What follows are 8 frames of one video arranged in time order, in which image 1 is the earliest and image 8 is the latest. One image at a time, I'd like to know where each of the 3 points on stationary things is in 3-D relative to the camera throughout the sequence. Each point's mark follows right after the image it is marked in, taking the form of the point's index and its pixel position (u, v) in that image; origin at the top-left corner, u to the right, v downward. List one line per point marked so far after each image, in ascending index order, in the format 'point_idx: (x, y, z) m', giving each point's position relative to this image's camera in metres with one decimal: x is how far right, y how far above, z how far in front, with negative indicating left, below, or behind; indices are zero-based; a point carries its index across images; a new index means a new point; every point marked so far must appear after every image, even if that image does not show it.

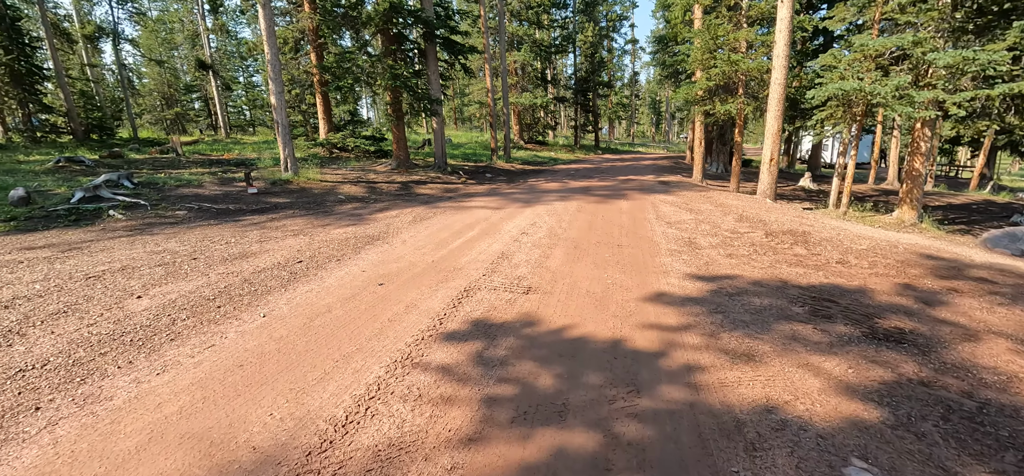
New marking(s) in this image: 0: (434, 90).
0: (-2.6, +5.2, +17.0) m
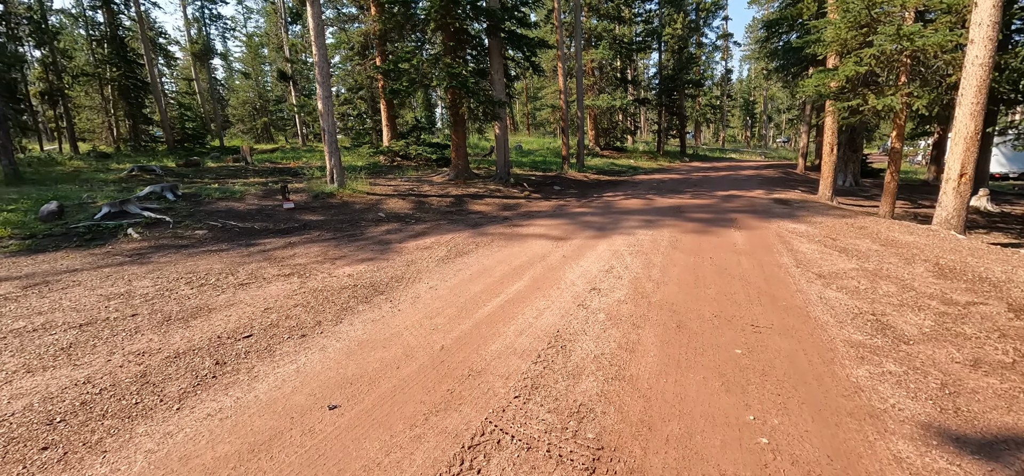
0: (-0.4, +4.5, +14.6) m
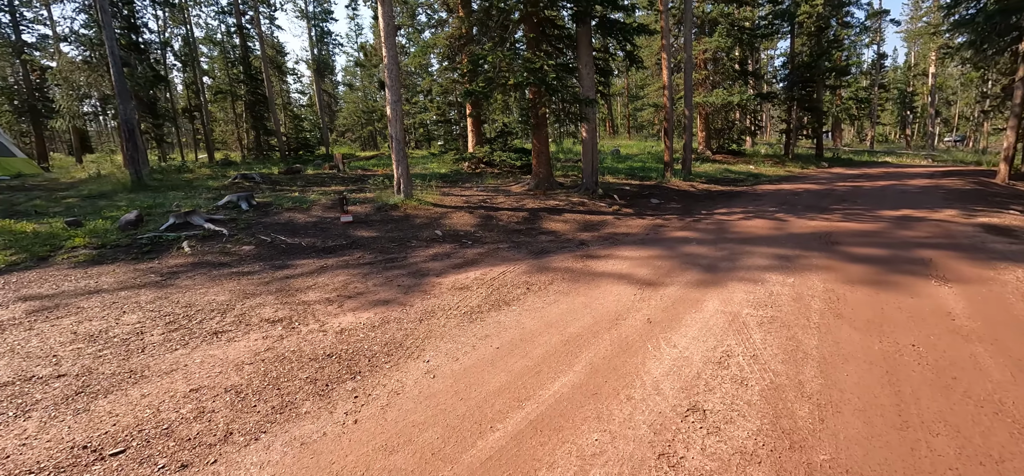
0: (+2.0, +3.9, +12.4) m
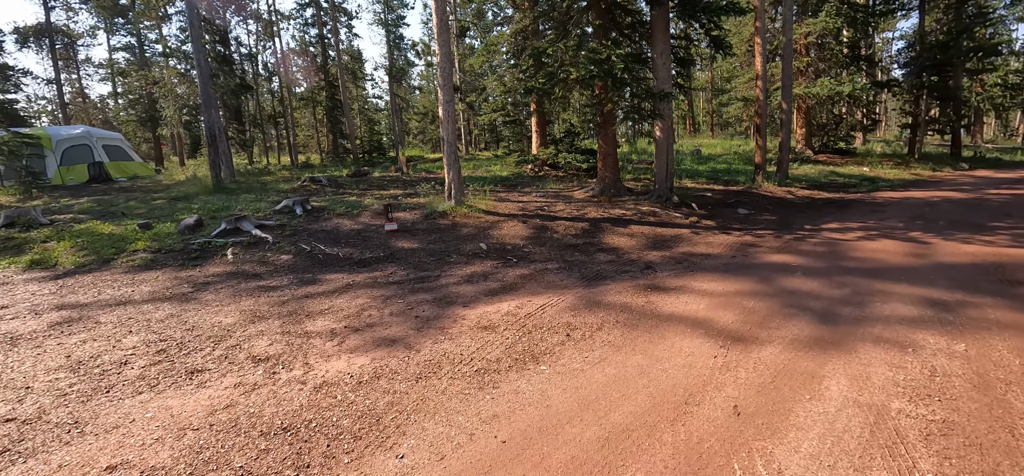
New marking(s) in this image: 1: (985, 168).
0: (+3.4, +3.6, +10.9) m
1: (+15.8, +2.3, +16.1) m
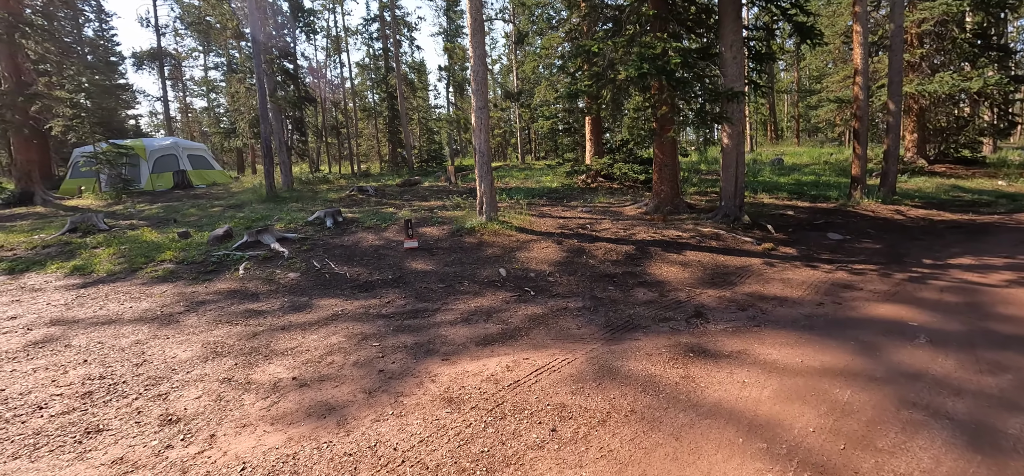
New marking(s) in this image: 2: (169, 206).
0: (+4.3, +3.1, +9.2) m
1: (+17.2, +1.4, +12.6) m
2: (-12.0, +1.1, +16.8) m
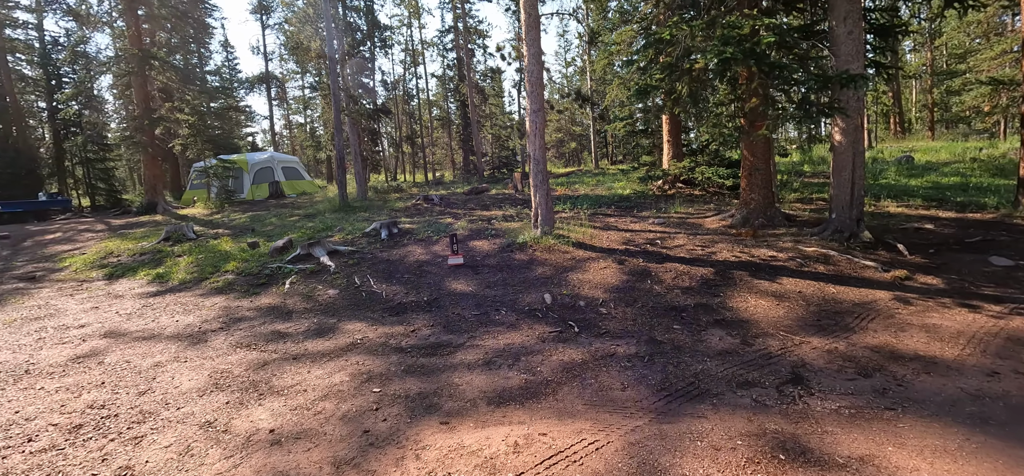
0: (+5.3, +2.8, +7.4) m
1: (+18.6, +0.9, +8.5) m
2: (-9.5, +0.8, +17.7) m
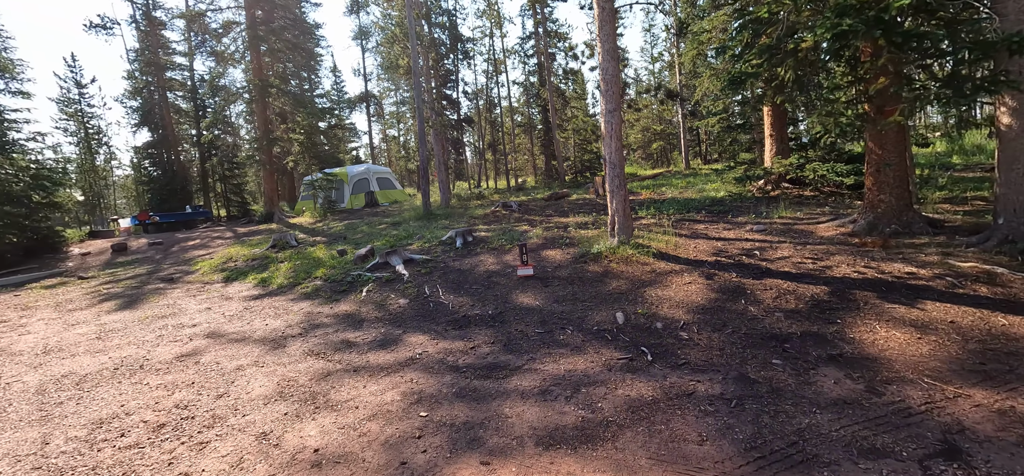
0: (+6.3, +2.7, +5.9) m
1: (+19.6, +0.8, +4.4) m
2: (-6.2, +0.6, +18.8) m
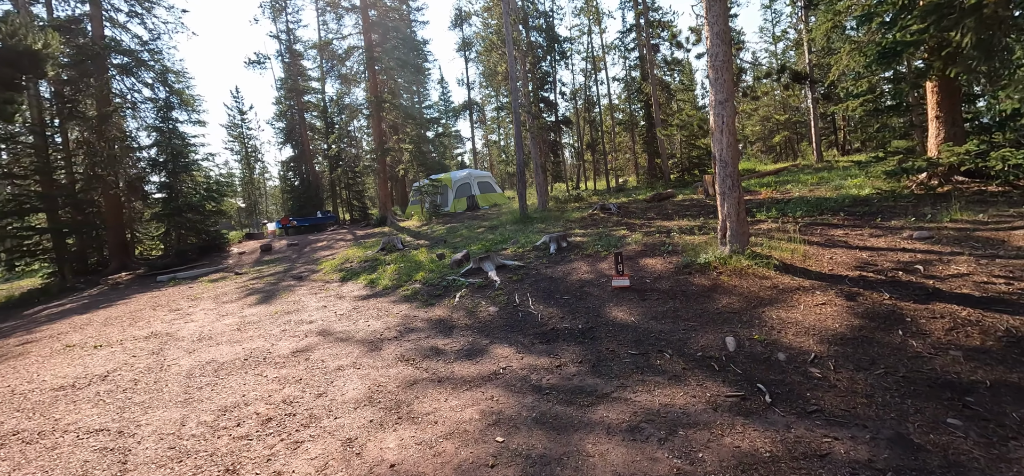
0: (+7.2, +2.6, +4.1) m
1: (+19.8, +0.7, -0.3) m
2: (-2.2, +0.5, +19.4) m
